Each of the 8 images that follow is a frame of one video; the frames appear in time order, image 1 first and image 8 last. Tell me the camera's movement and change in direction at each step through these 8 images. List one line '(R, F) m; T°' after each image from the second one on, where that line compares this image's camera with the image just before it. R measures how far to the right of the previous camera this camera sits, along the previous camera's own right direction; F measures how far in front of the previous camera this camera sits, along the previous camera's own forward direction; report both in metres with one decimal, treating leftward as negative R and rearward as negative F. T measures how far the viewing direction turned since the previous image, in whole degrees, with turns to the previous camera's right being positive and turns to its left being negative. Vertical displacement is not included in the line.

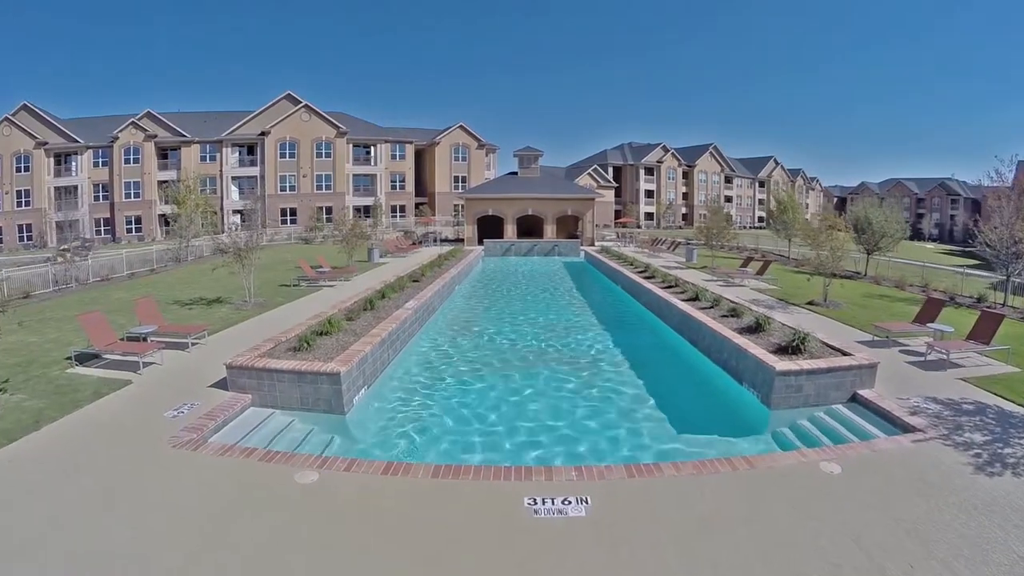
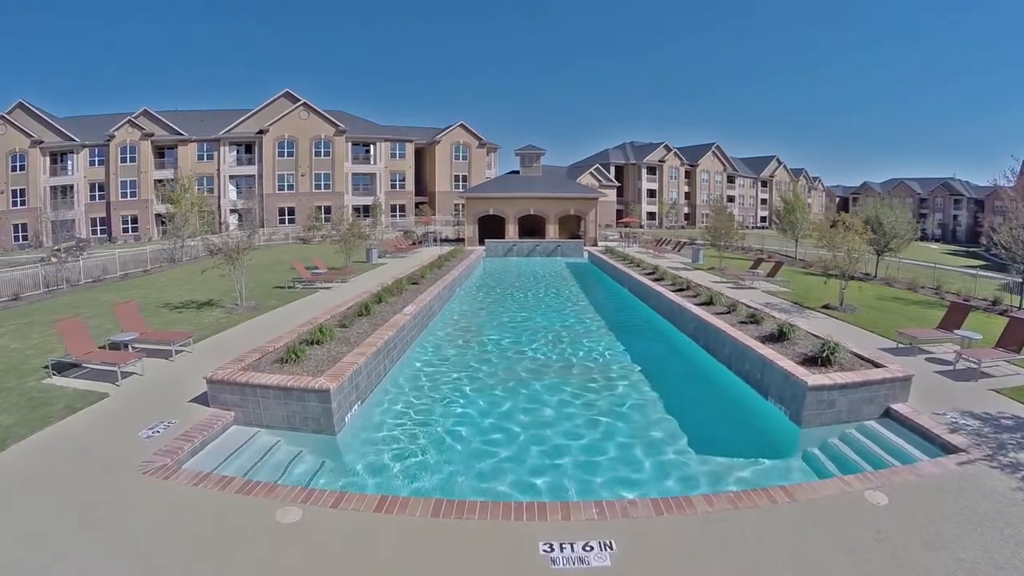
(-0.1, +0.8) m; 0°
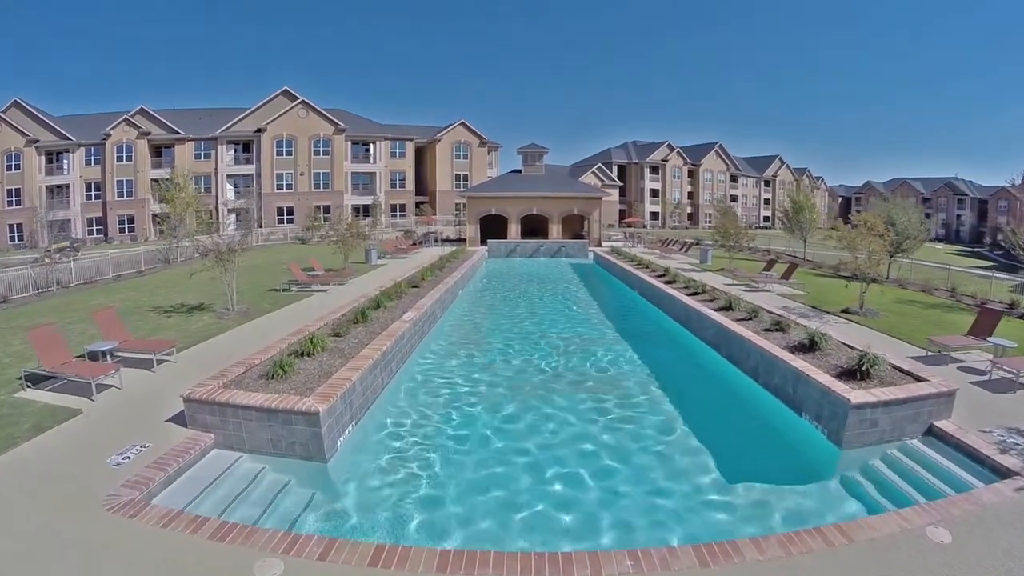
(-0.1, +0.8) m; 0°
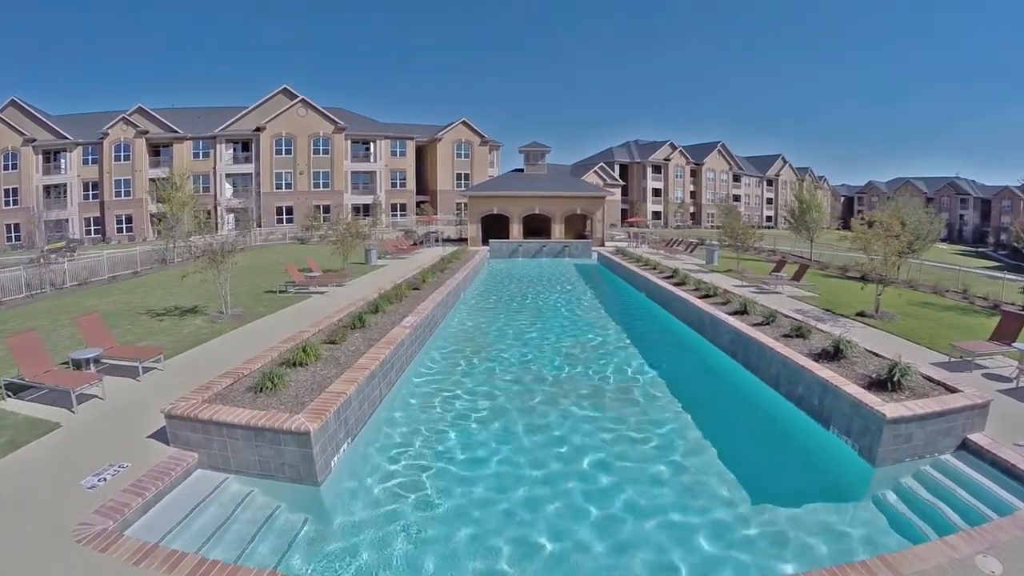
(-0.1, +0.6) m; 0°
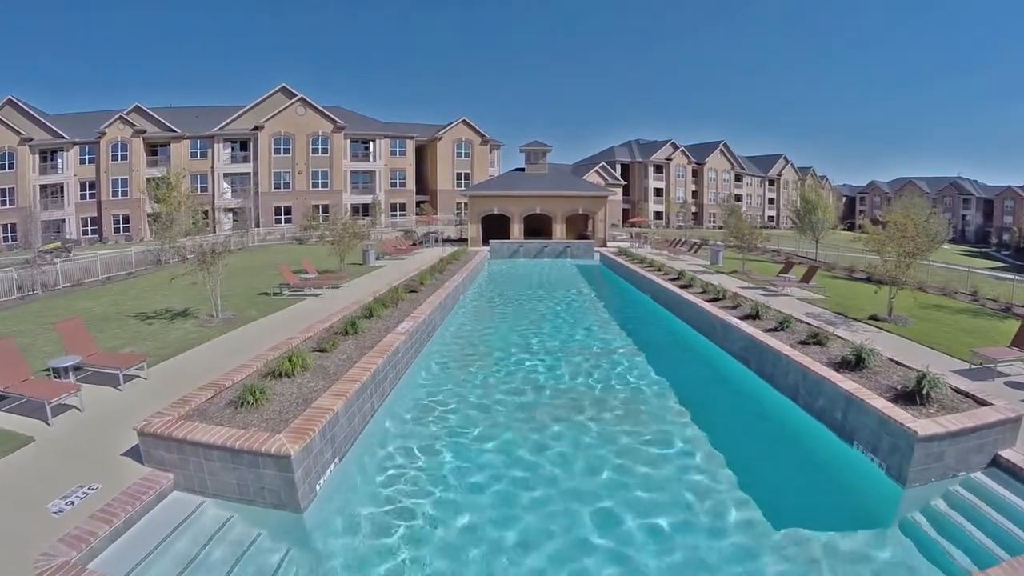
(0.0, +0.5) m; 0°
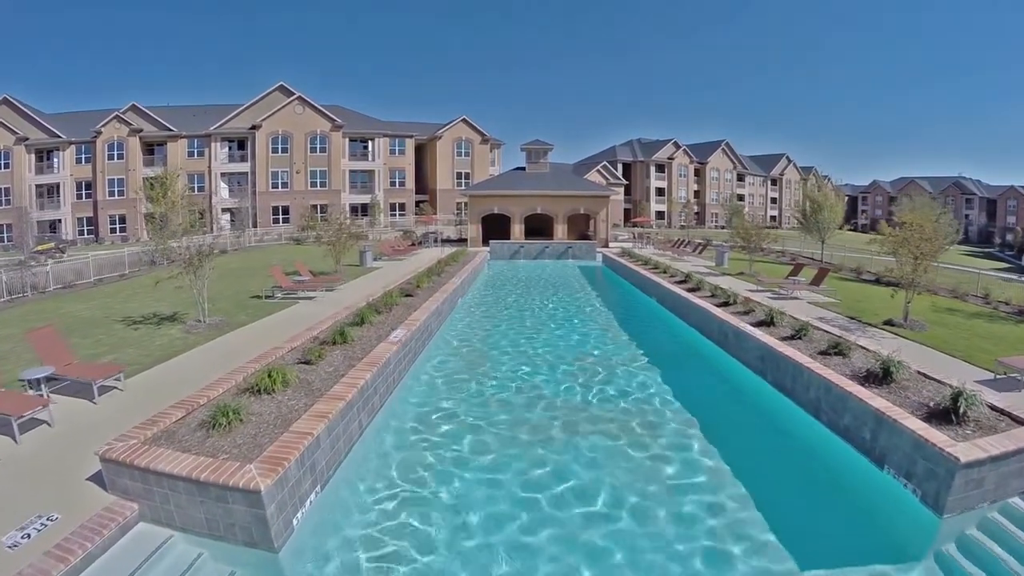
(0.0, +0.6) m; 0°
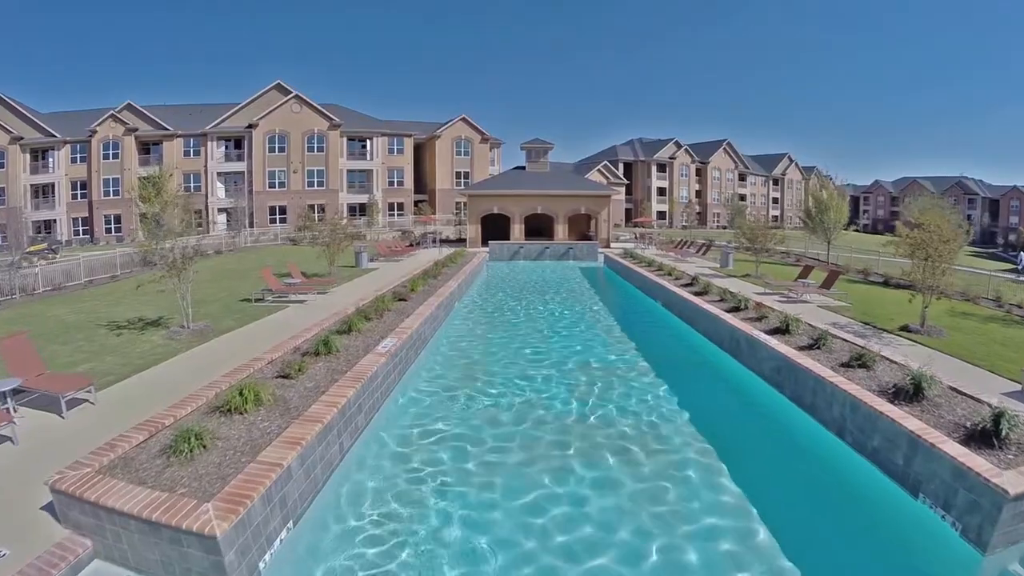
(0.0, +0.6) m; 0°
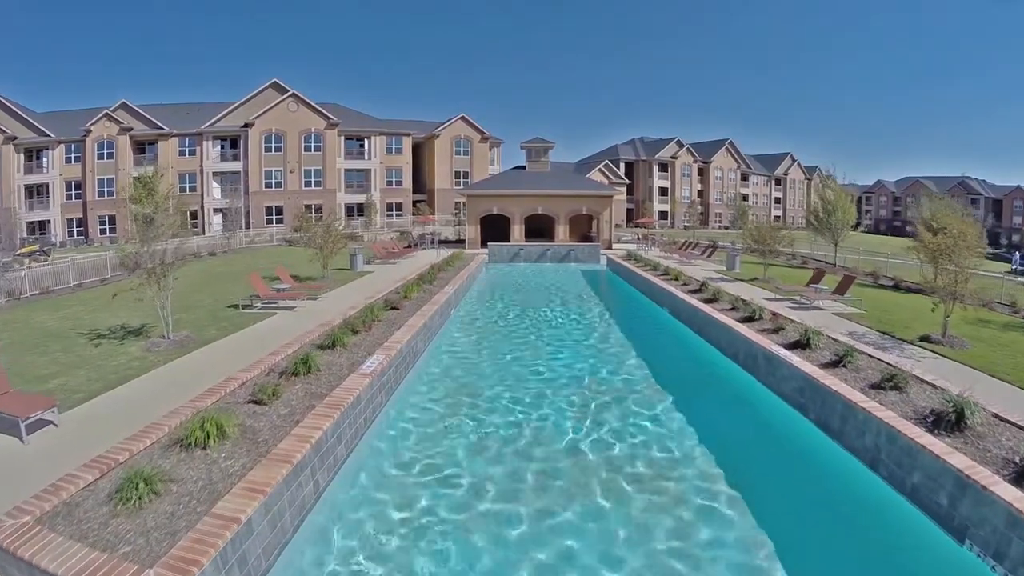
(0.0, +0.7) m; 0°
